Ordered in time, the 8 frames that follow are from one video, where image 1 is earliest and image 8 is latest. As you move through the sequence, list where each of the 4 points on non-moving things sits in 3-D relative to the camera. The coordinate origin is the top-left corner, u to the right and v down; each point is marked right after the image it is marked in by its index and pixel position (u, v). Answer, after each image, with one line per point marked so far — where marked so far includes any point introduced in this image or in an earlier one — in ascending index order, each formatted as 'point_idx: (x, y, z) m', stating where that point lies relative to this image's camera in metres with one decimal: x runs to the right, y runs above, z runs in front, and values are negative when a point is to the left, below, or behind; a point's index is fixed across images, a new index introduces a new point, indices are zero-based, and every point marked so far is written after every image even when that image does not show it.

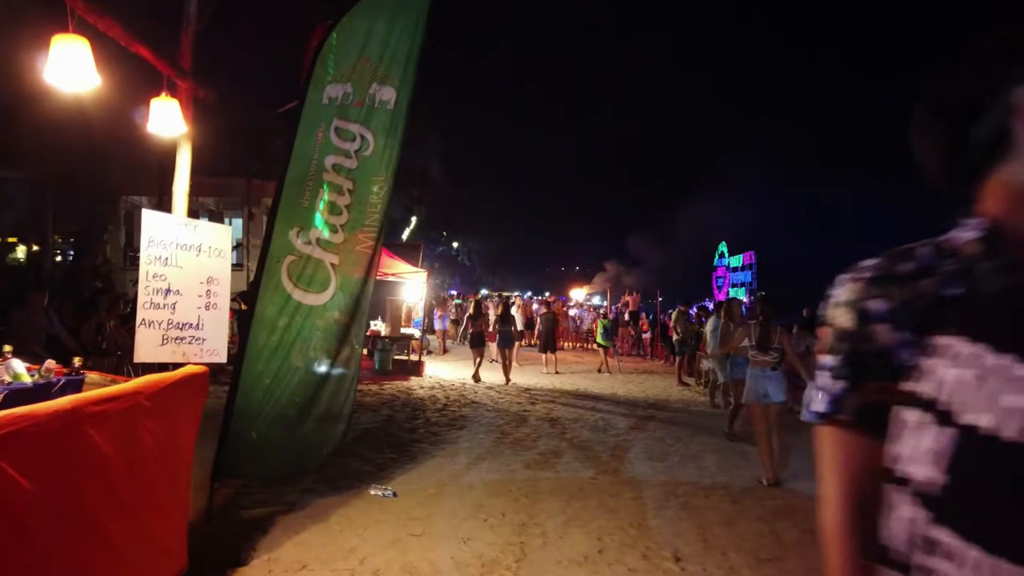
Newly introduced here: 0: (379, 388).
0: (-2.3, -1.7, +13.0) m
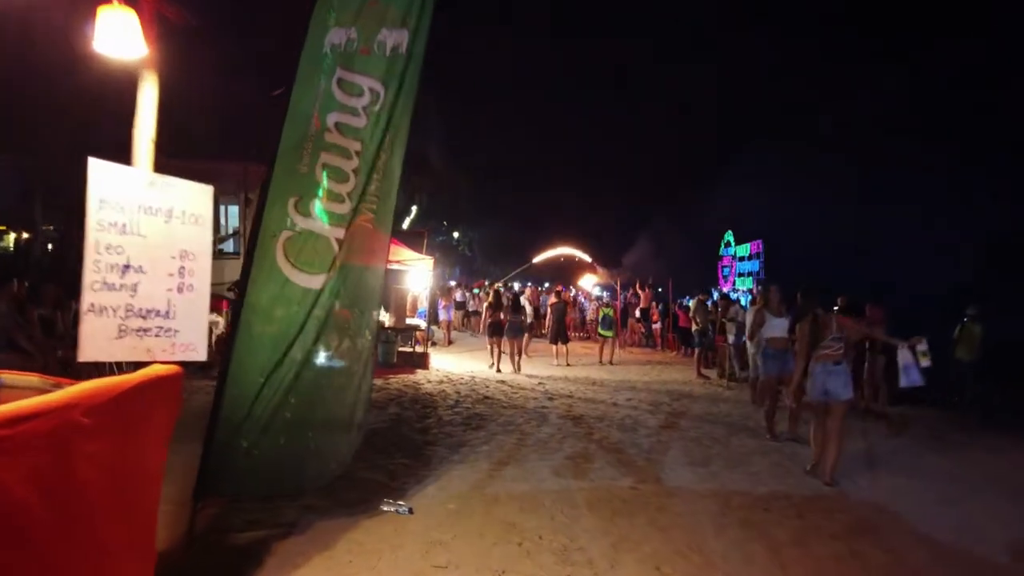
0: (-2.1, -1.5, +12.1) m
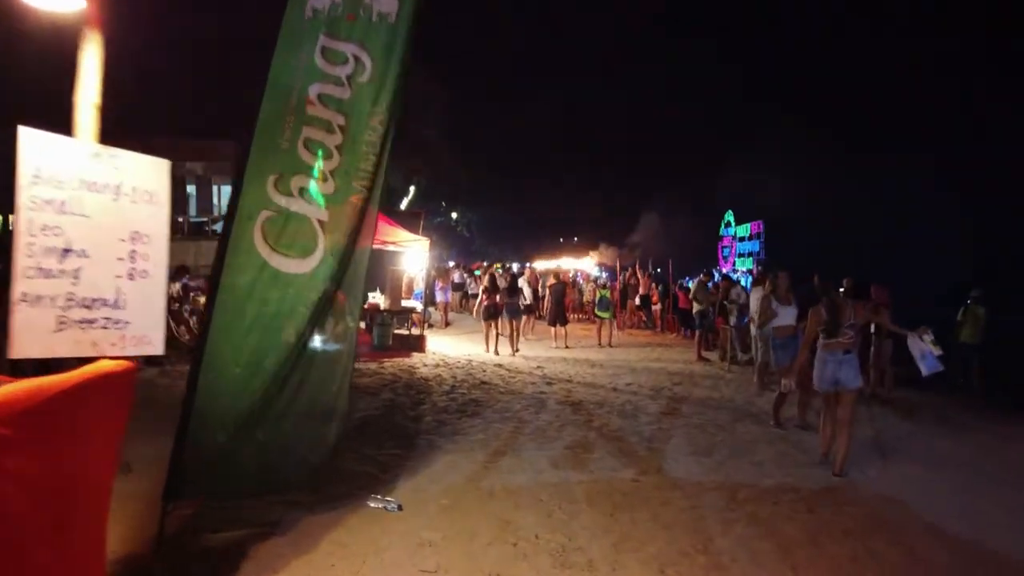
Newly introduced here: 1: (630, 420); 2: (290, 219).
0: (-2.1, -1.2, +11.8) m
1: (+1.3, -1.5, +8.4) m
2: (-1.4, +0.4, +4.6) m
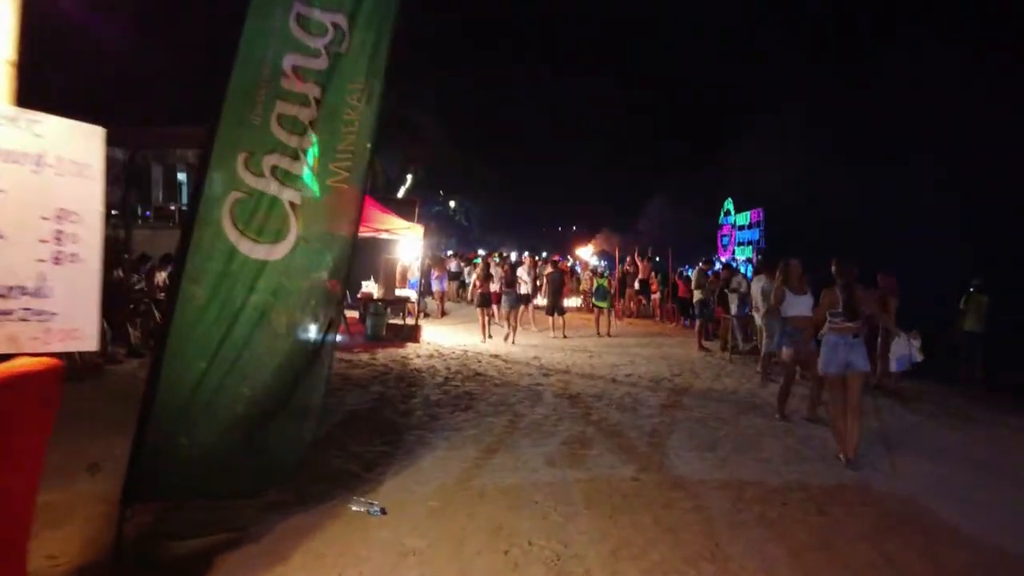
0: (-2.2, -1.1, +11.5) m
1: (+1.3, -1.3, +8.0) m
2: (-1.4, +0.5, +4.2) m
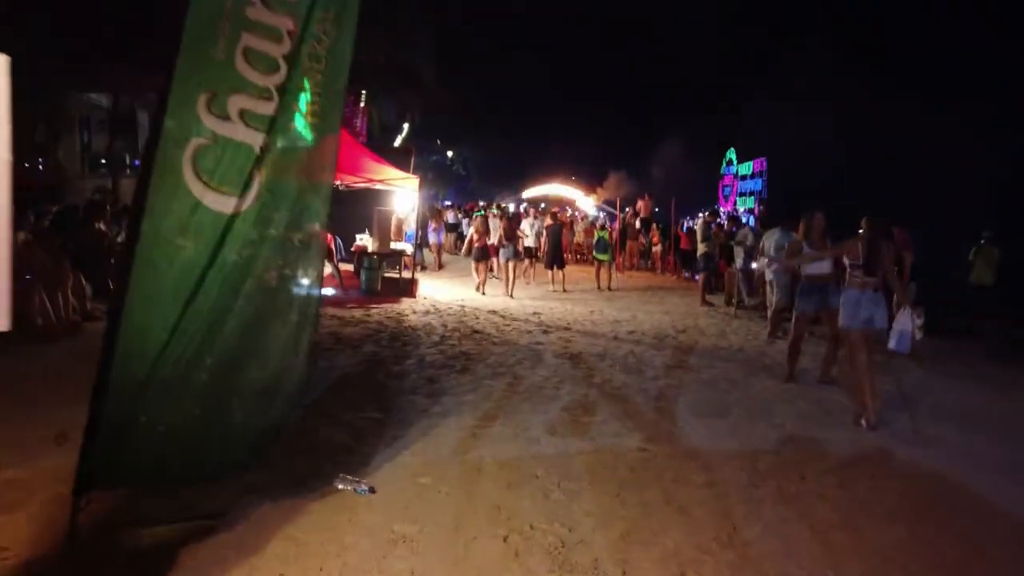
0: (-2.2, -0.4, +11.1) m
1: (+1.3, -0.9, +7.7) m
2: (-1.4, +0.7, +3.7) m
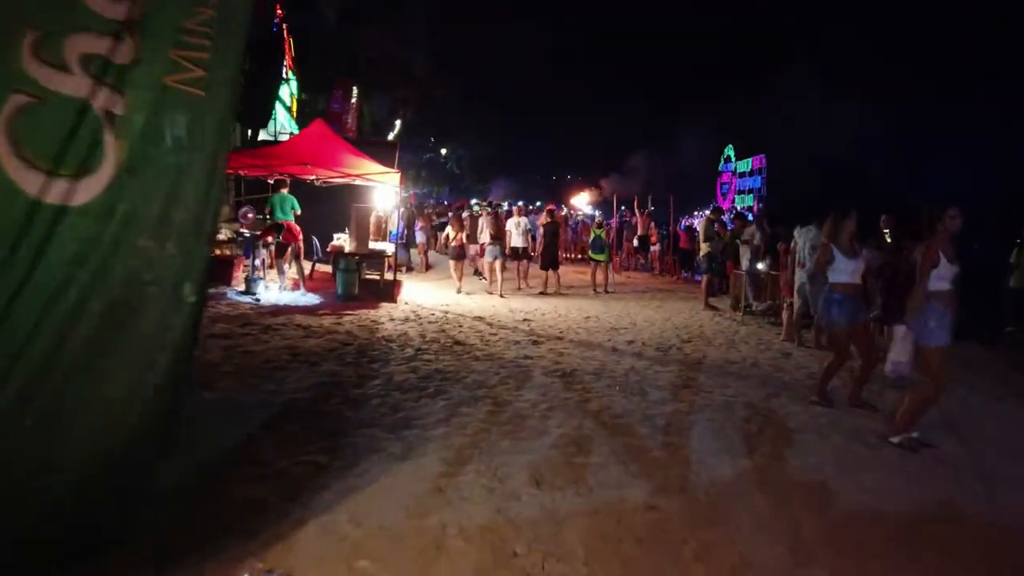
0: (-2.4, -0.5, +10.0) m
1: (+1.1, -1.0, +6.6) m
2: (-1.5, +0.6, +2.6) m
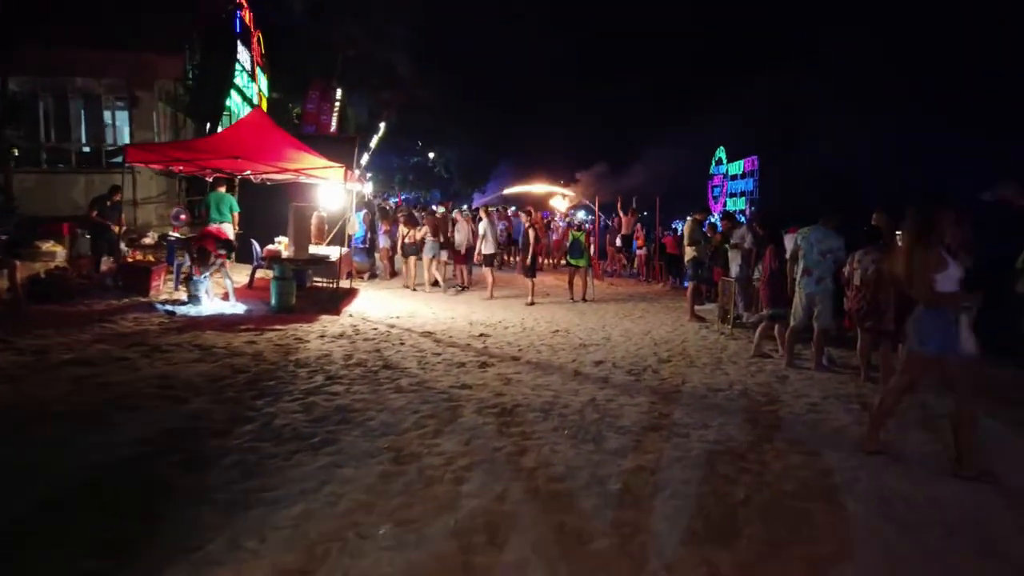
0: (-3.0, -0.6, +8.4) m
1: (+0.5, -1.1, +5.0) m
2: (-2.1, +0.5, +1.1) m
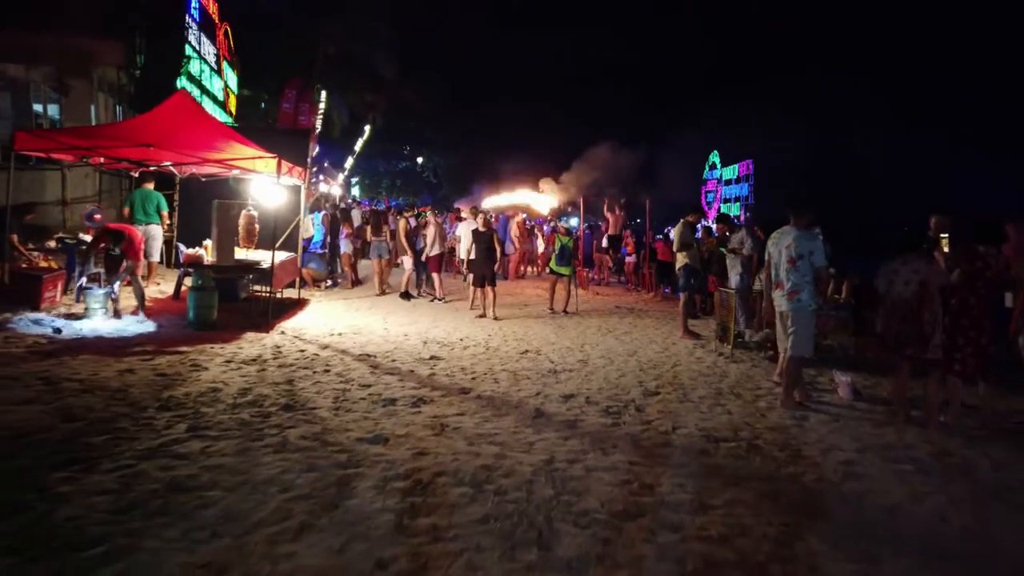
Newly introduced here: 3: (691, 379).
0: (-3.5, -0.7, +6.6) m
1: (+0.1, -1.2, +3.3) m
2: (-2.5, +0.5, -0.7) m
3: (+1.9, -0.9, +7.9) m
